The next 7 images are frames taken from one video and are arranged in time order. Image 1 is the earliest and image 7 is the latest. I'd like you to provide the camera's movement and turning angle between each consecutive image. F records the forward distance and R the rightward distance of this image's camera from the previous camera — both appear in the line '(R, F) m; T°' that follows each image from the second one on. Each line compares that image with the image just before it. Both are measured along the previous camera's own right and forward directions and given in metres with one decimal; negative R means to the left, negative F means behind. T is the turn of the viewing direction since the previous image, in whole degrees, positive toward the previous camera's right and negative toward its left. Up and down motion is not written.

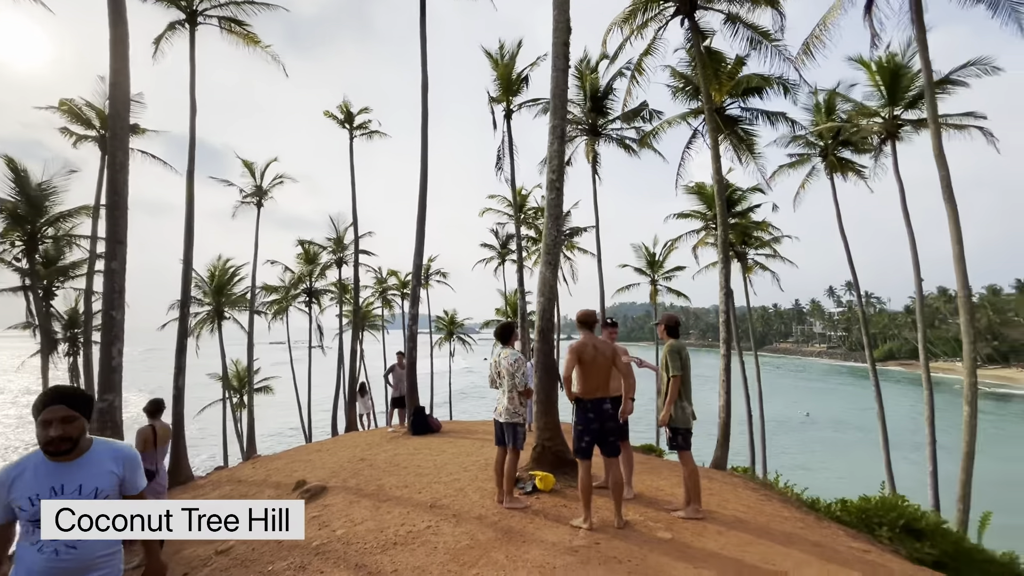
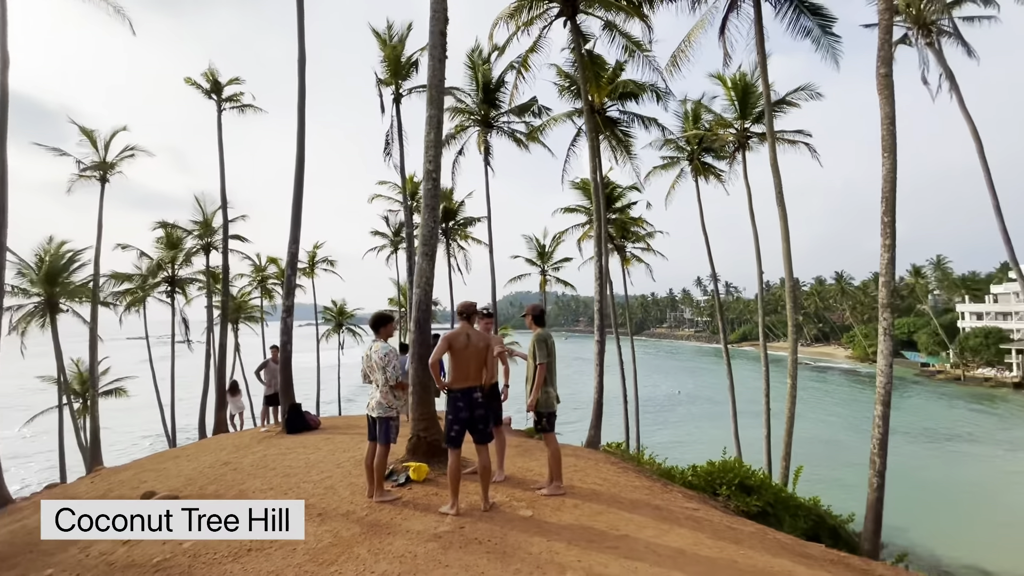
(+0.2, -0.1) m; +12°
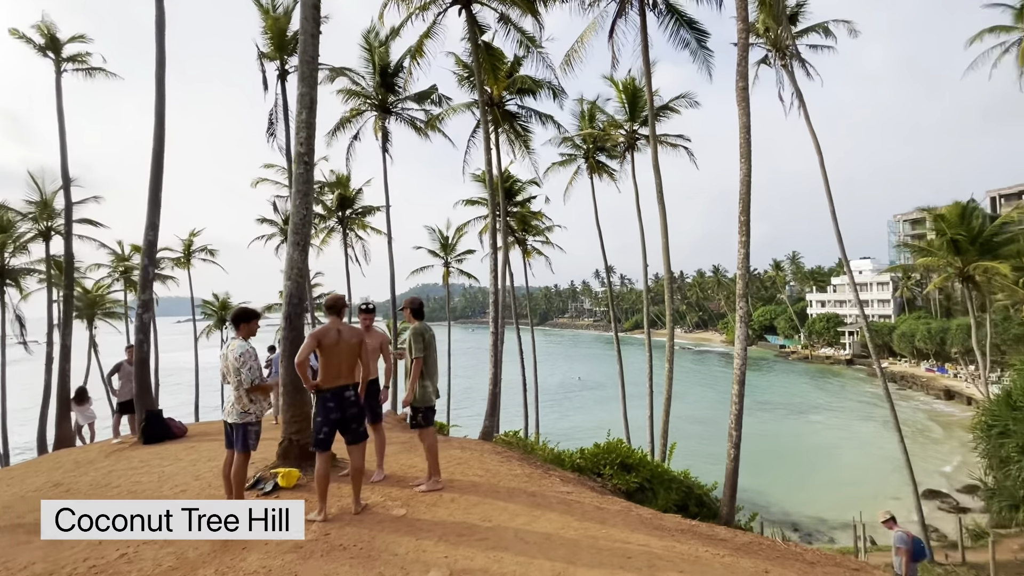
(+0.2, 0.0) m; +11°
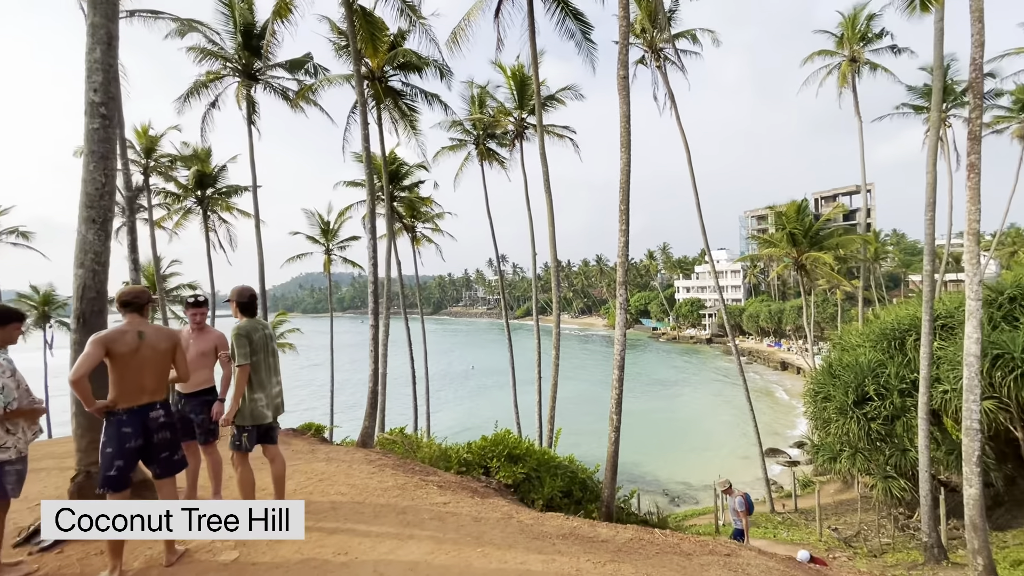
(+0.2, +0.4) m; +13°
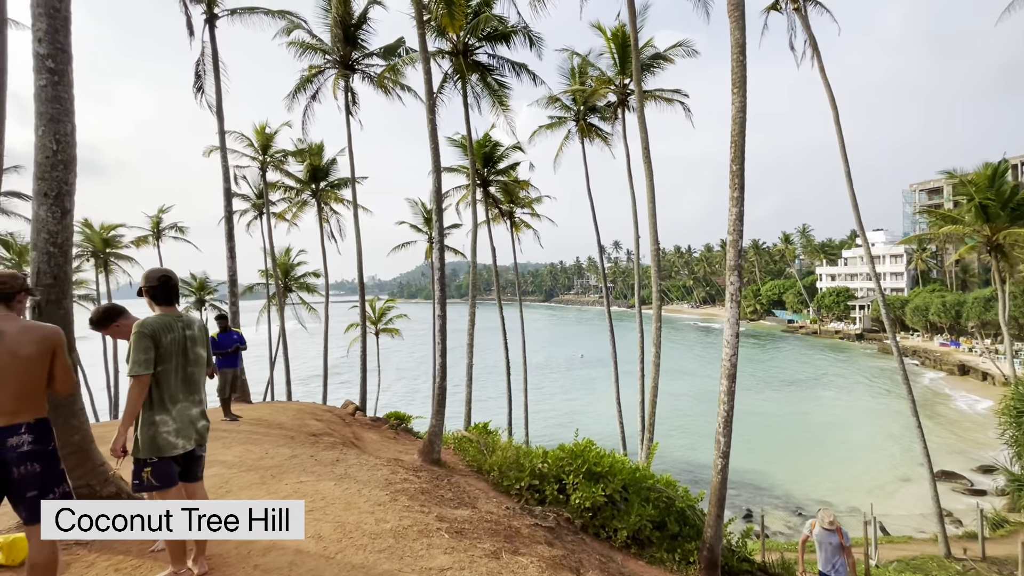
(+0.5, +1.3) m; -14°
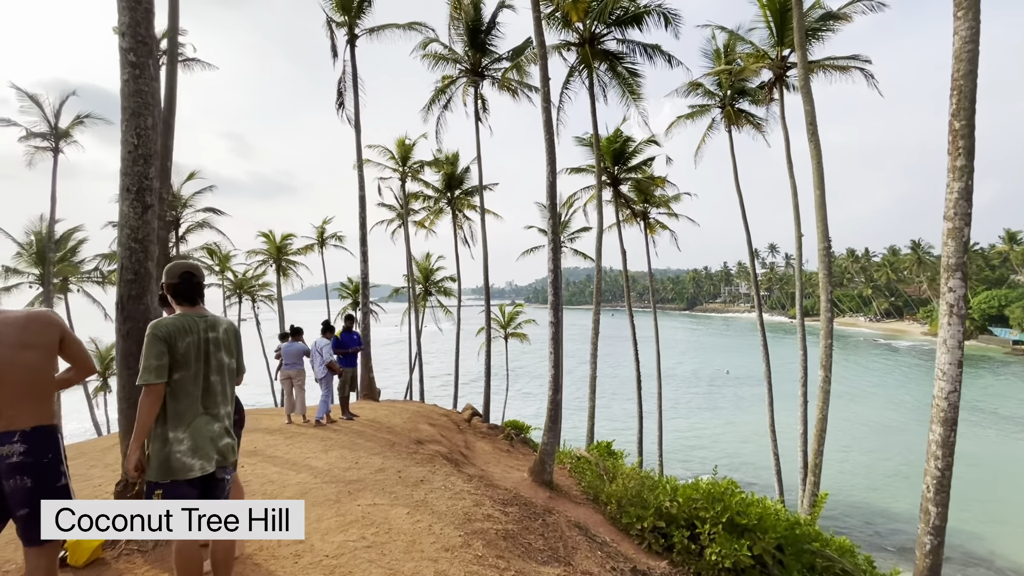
(+0.2, +0.9) m; -16°
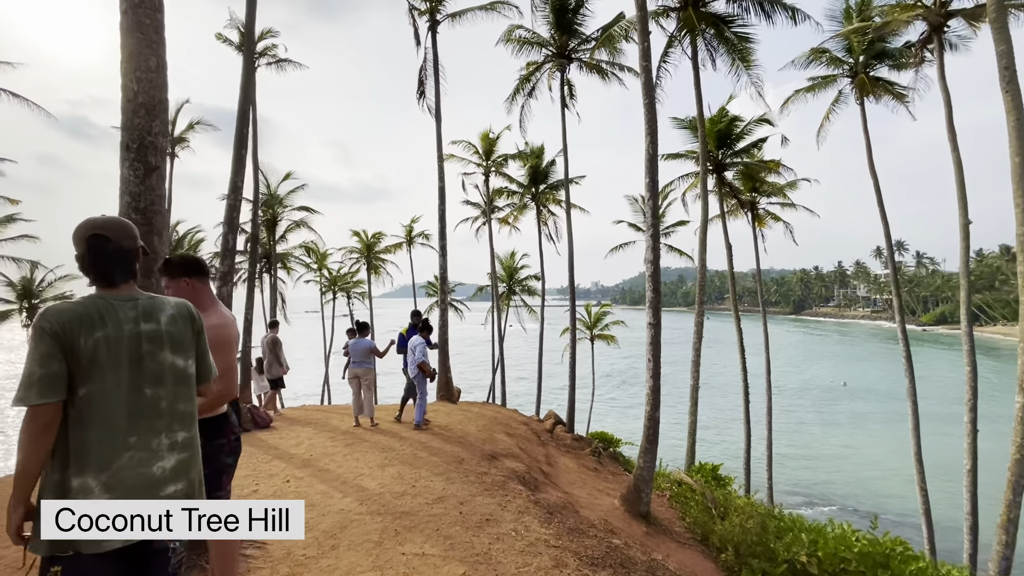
(-0.1, +1.0) m; -10°
